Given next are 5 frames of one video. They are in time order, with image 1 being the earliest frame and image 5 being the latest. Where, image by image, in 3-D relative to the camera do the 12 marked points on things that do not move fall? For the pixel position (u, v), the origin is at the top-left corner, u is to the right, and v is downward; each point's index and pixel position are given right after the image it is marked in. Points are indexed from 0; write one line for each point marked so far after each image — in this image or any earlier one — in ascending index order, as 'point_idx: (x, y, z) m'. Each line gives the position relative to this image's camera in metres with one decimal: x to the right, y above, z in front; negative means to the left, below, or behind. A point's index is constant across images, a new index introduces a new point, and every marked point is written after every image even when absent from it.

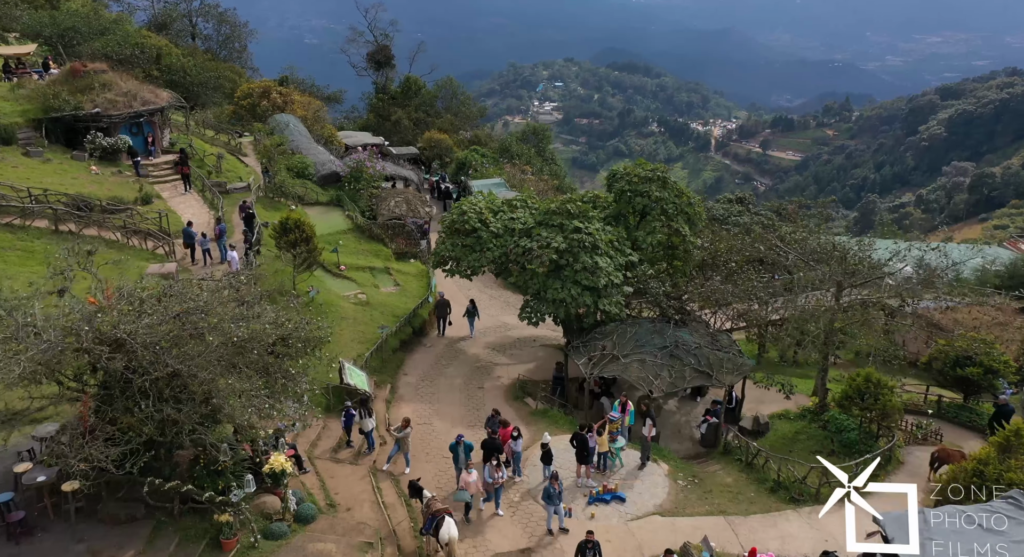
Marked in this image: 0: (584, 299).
0: (+1.9, -0.5, +19.4) m
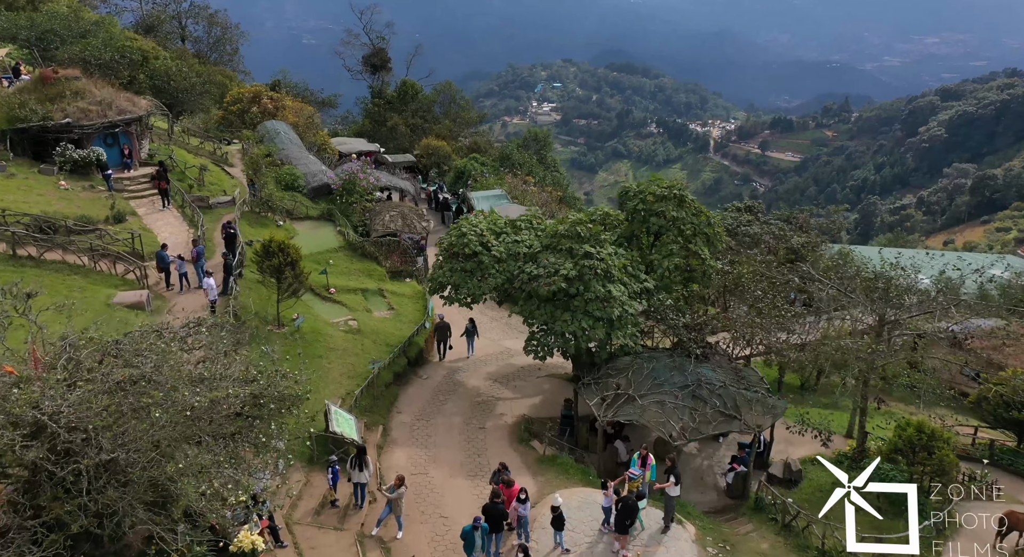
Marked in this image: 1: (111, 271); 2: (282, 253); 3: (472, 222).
0: (+2.0, -1.3, +17.6) m
1: (-10.7, +0.2, +19.7) m
2: (-6.1, +0.7, +19.7) m
3: (-1.1, +1.5, +20.0) m
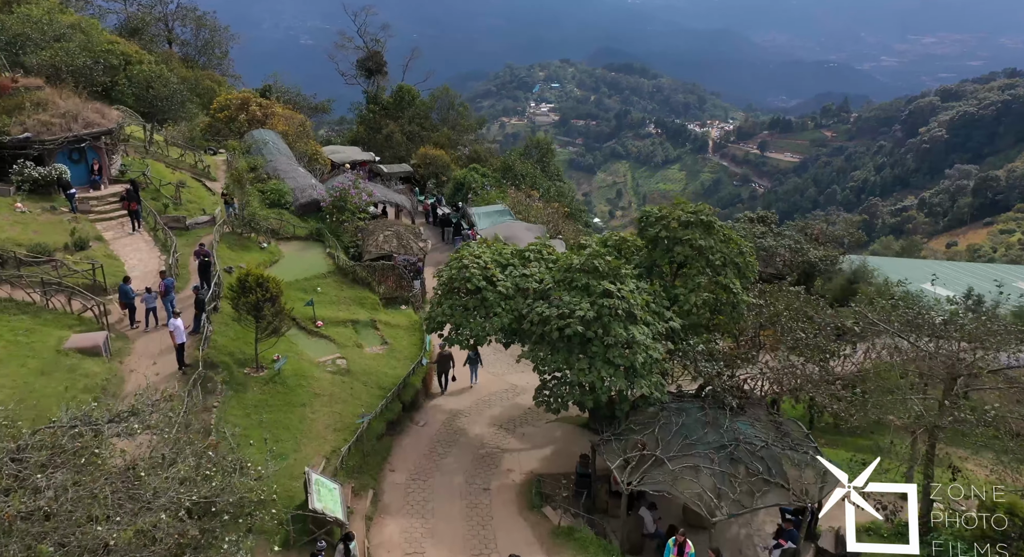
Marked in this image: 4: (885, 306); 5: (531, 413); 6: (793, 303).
0: (+2.2, -2.1, +15.3) m
1: (-10.5, -0.7, +17.4) m
2: (-5.9, -0.2, +17.5) m
3: (-0.9, +0.6, +17.8) m
4: (+9.6, -0.7, +19.0) m
5: (+0.5, -3.6, +19.9) m
6: (+7.5, -0.7, +19.7) m
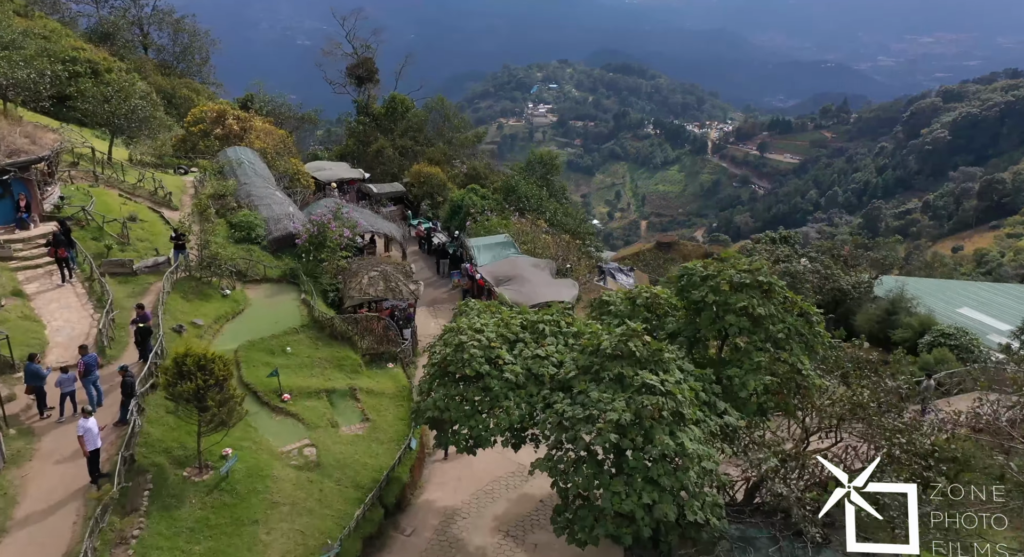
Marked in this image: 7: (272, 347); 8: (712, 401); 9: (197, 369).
0: (+2.4, -3.6, +11.6) m
1: (-10.3, -2.2, +13.7) m
2: (-5.7, -1.7, +13.7) m
3: (-0.7, -0.9, +14.1) m
4: (+9.8, -2.2, +15.3) m
5: (+0.7, -5.1, +16.1) m
6: (+7.7, -2.1, +16.0) m
7: (-6.2, -1.8, +19.3) m
8: (+3.6, -2.2, +13.4) m
9: (-5.8, -1.6, +13.7) m
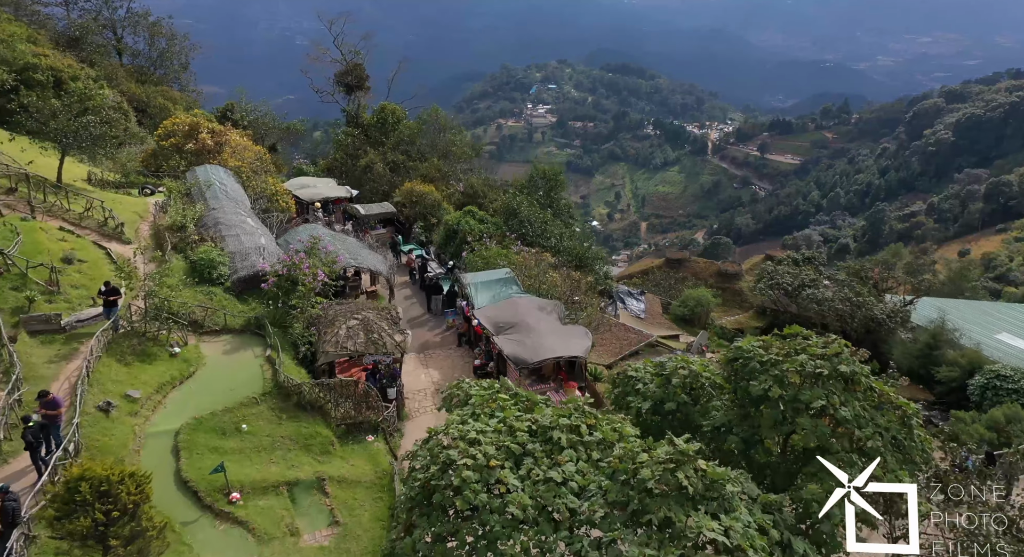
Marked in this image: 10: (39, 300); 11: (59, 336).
0: (+2.5, -4.9, +8.2) m
1: (-10.3, -3.6, +10.3) m
2: (-5.7, -3.0, +10.3) m
3: (-0.7, -2.2, +10.7) m
4: (+9.9, -3.5, +11.9) m
5: (+0.7, -6.4, +12.7) m
6: (+7.7, -3.4, +12.6) m
7: (-6.2, -3.1, +15.9) m
8: (+3.7, -3.5, +9.9) m
9: (-5.8, -3.0, +10.3) m
10: (-11.2, -0.5, +17.5) m
11: (-10.3, -1.3, +16.7) m
